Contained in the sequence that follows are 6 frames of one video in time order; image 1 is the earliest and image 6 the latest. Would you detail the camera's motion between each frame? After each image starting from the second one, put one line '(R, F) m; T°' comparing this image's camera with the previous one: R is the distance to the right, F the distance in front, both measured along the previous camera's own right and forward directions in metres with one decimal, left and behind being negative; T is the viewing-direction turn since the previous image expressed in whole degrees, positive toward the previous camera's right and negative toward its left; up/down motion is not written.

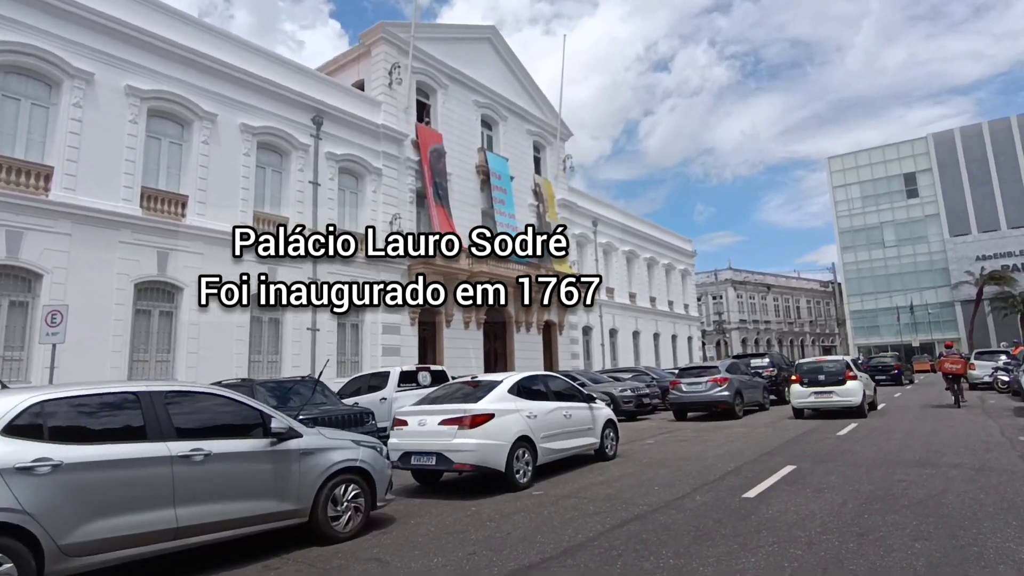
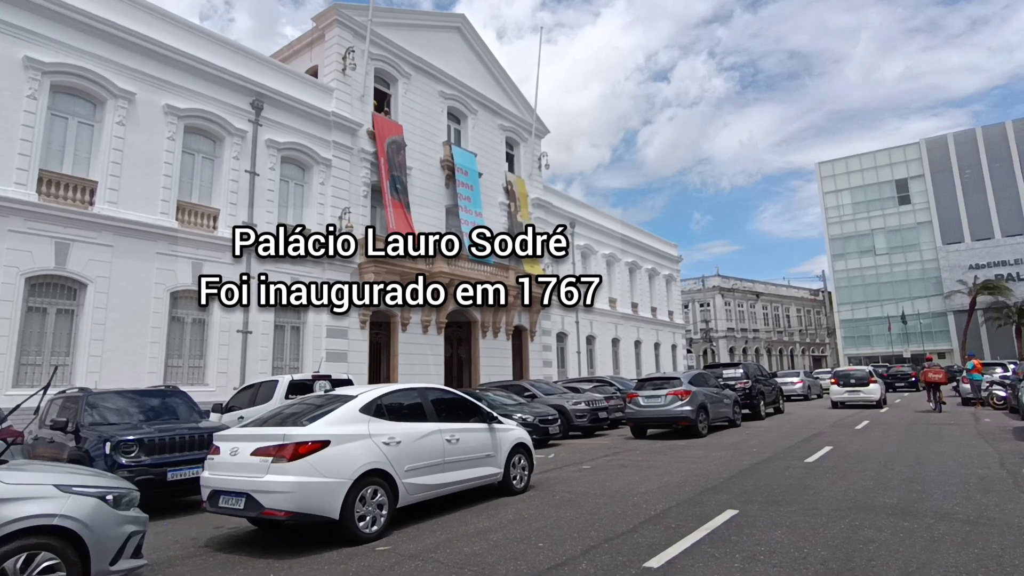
(+1.3, +1.6) m; 0°
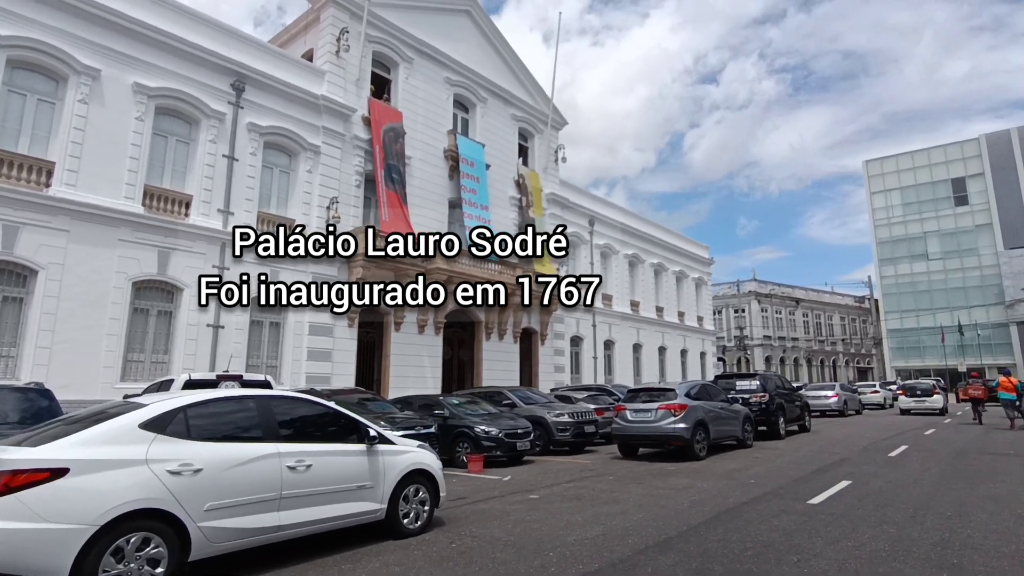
(+1.3, +1.7) m; -4°
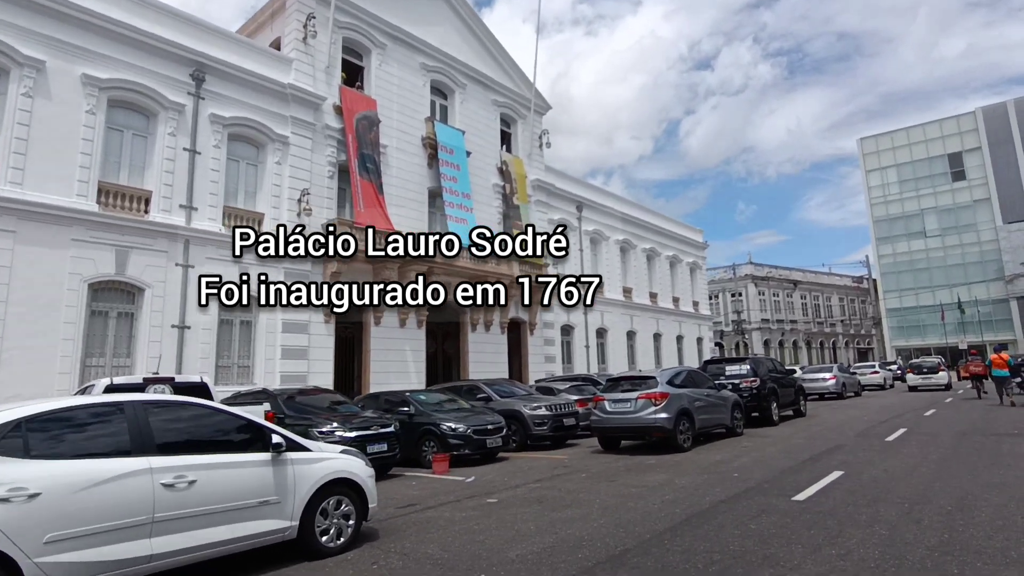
(+0.6, +0.7) m; 0°
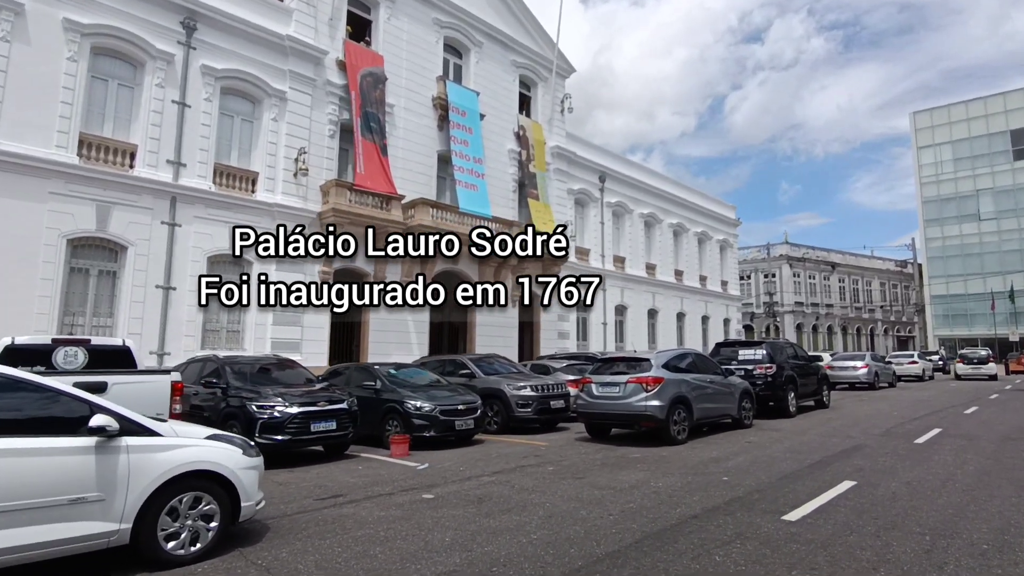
(+0.8, +1.1) m; -3°
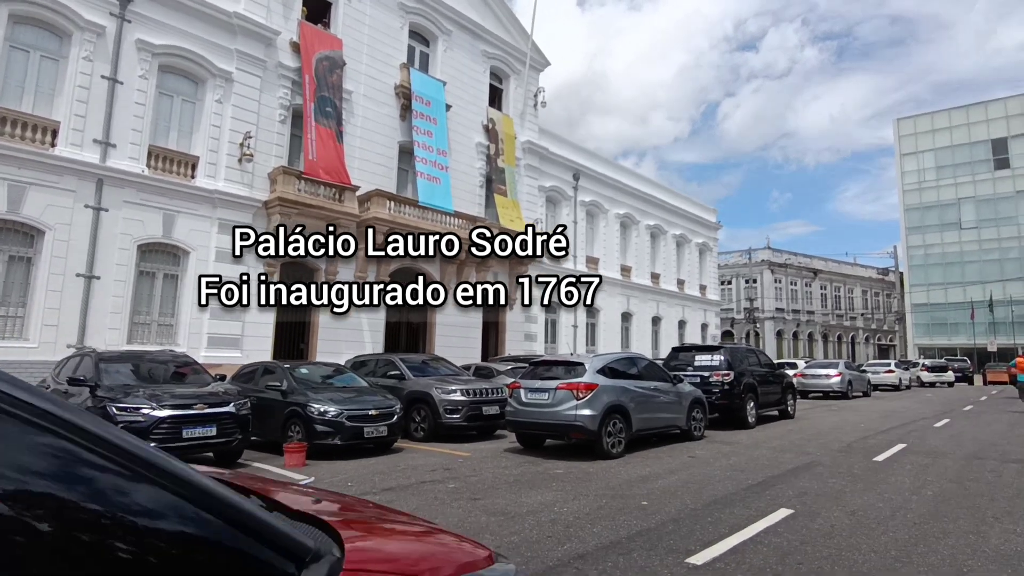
(+0.9, +0.9) m; +1°
